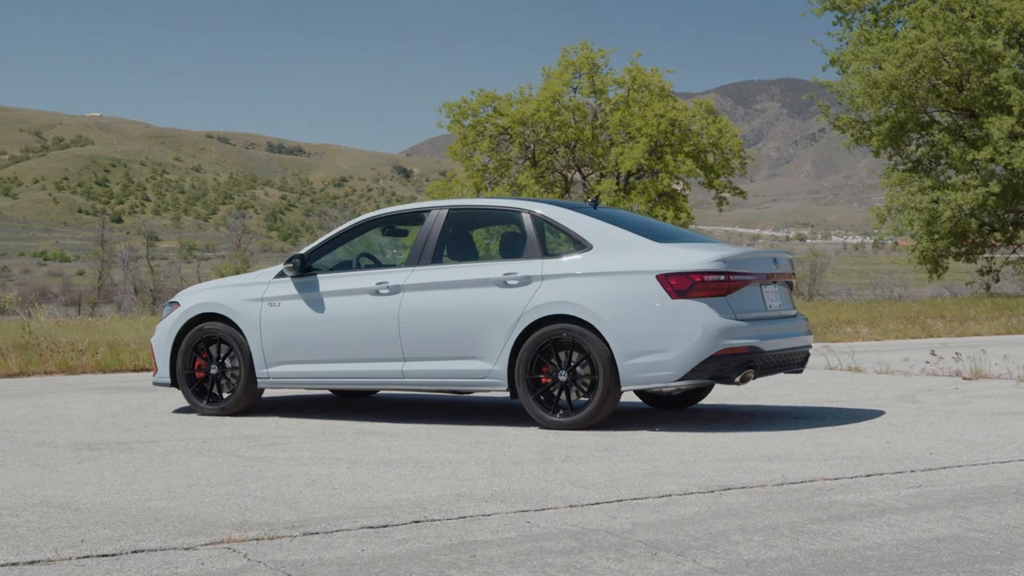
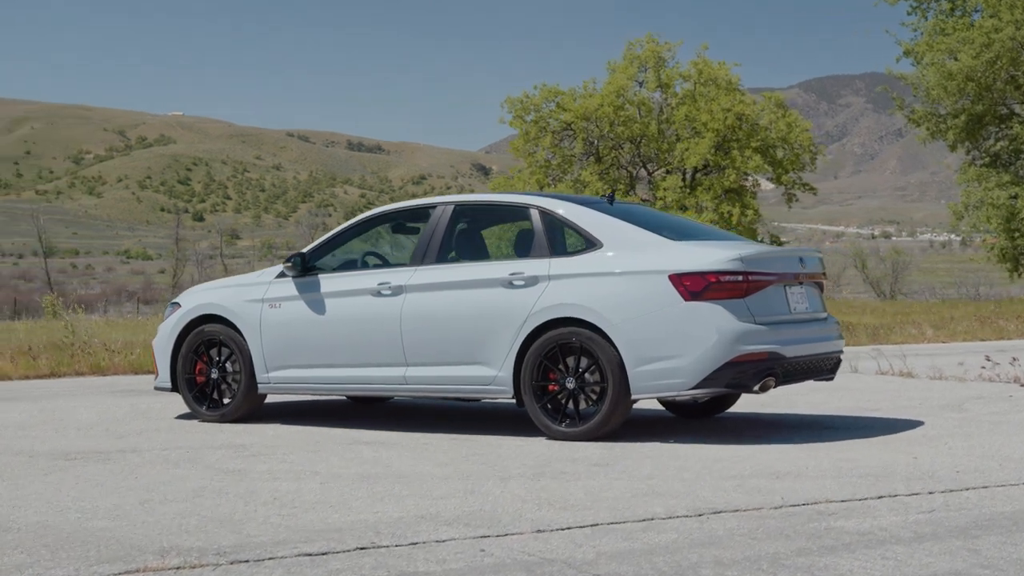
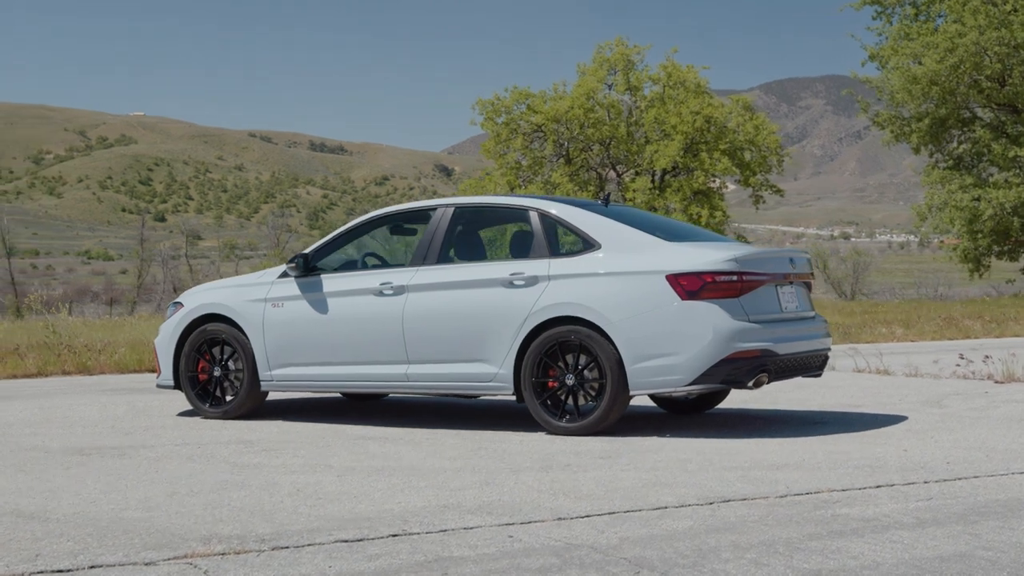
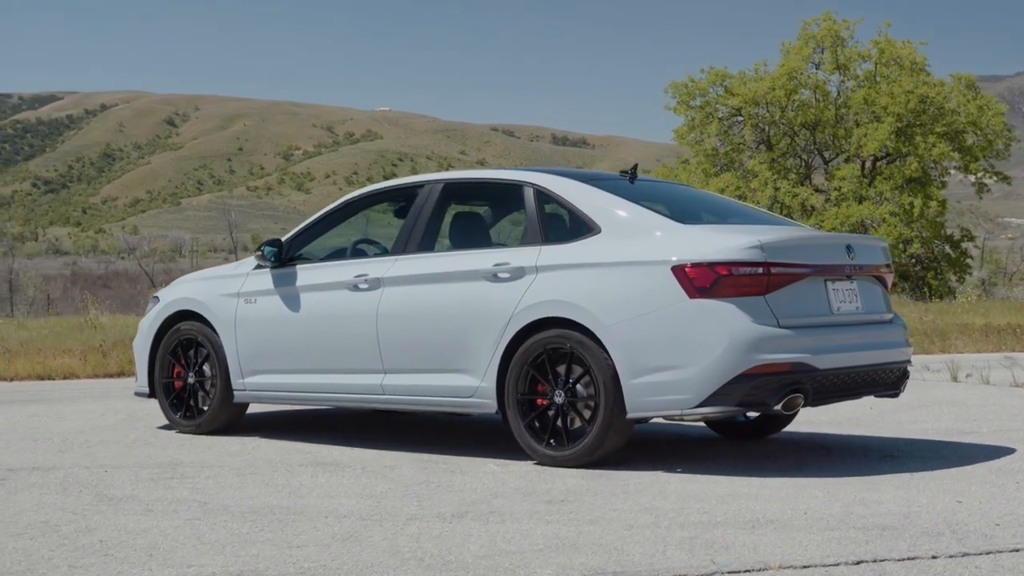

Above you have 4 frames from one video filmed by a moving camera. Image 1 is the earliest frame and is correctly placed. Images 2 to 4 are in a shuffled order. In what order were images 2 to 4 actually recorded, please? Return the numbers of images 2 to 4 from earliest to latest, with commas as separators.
3, 2, 4
